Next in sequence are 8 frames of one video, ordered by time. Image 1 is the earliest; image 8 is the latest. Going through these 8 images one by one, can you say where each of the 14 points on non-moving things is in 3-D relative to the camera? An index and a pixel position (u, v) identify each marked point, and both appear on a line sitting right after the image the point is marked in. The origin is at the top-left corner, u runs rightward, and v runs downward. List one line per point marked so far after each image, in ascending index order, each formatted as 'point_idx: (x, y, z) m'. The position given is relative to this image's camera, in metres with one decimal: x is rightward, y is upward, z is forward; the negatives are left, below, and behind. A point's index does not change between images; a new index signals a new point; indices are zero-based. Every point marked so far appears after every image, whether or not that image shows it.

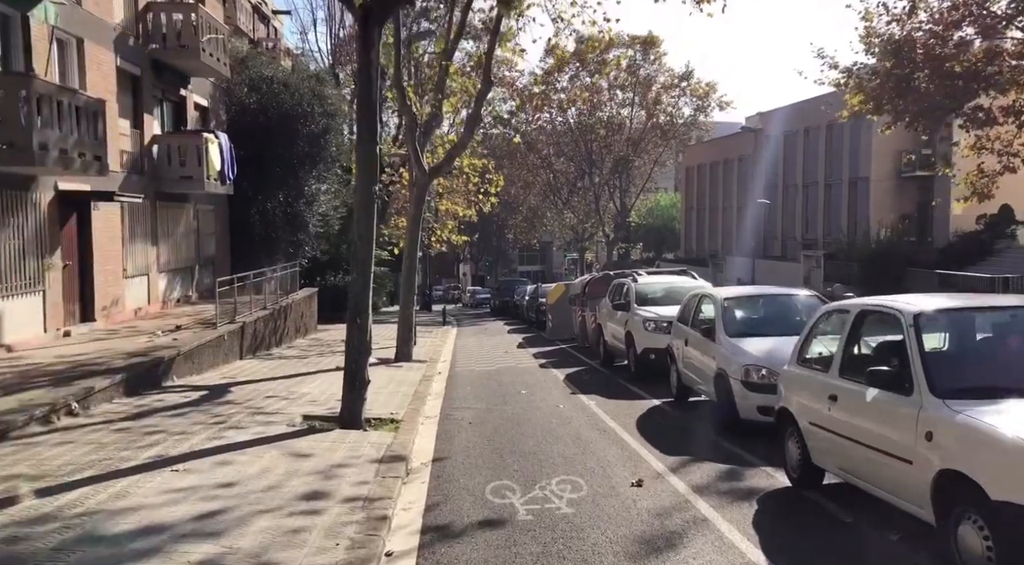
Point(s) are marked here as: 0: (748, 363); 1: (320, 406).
0: (+2.3, -0.8, +8.8) m
1: (-2.4, -1.6, +11.6) m
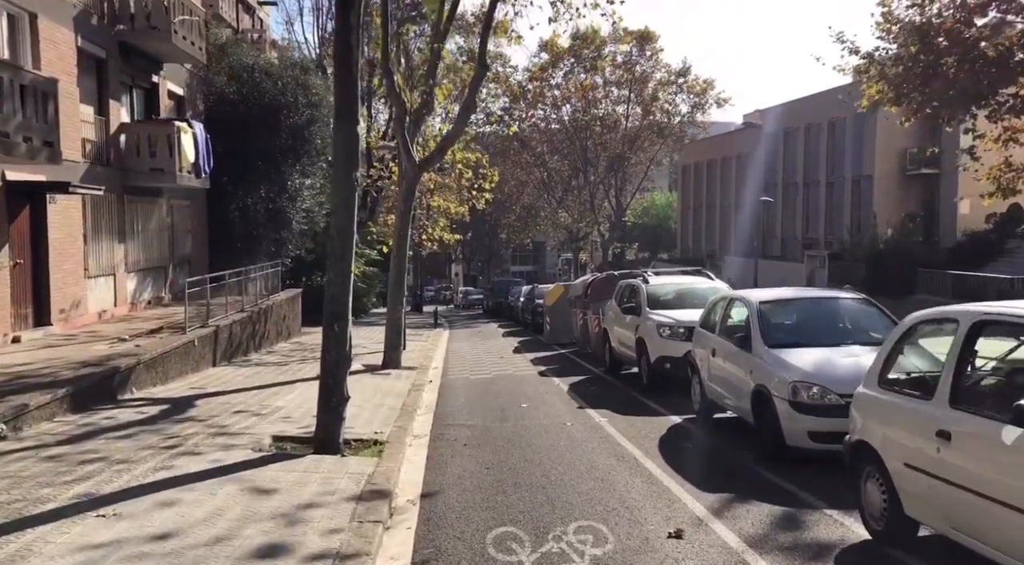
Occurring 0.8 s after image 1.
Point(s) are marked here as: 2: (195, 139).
0: (+2.3, -0.8, +7.5) m
1: (-2.4, -1.6, +10.2) m
2: (-6.8, +3.1, +19.7) m
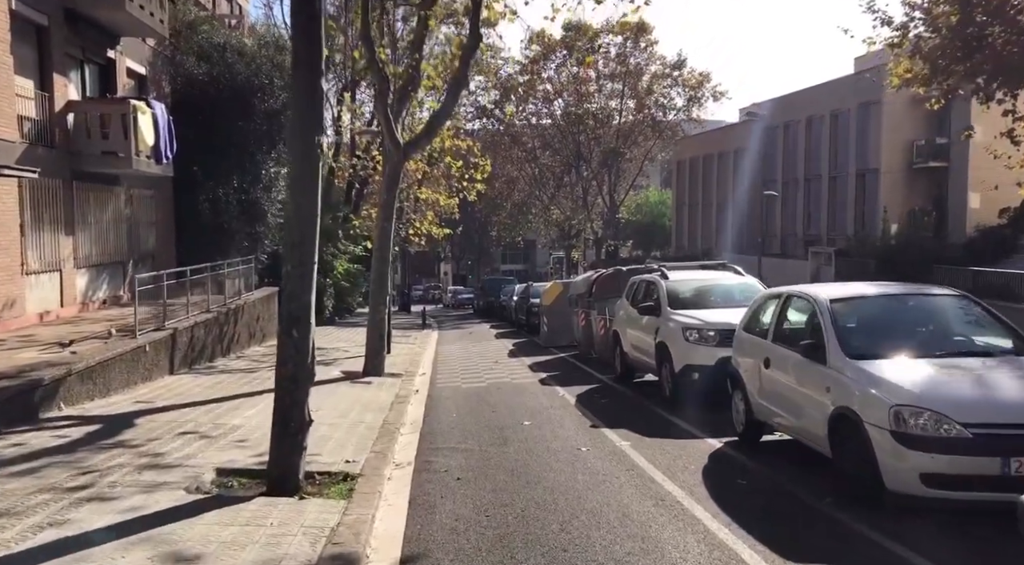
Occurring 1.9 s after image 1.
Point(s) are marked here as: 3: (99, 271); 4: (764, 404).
0: (+2.4, -0.7, +5.6) m
1: (-2.4, -1.5, +8.3) m
2: (-6.9, +3.1, +17.8) m
3: (-7.9, +0.2, +17.5) m
4: (+2.2, -1.0, +7.9) m
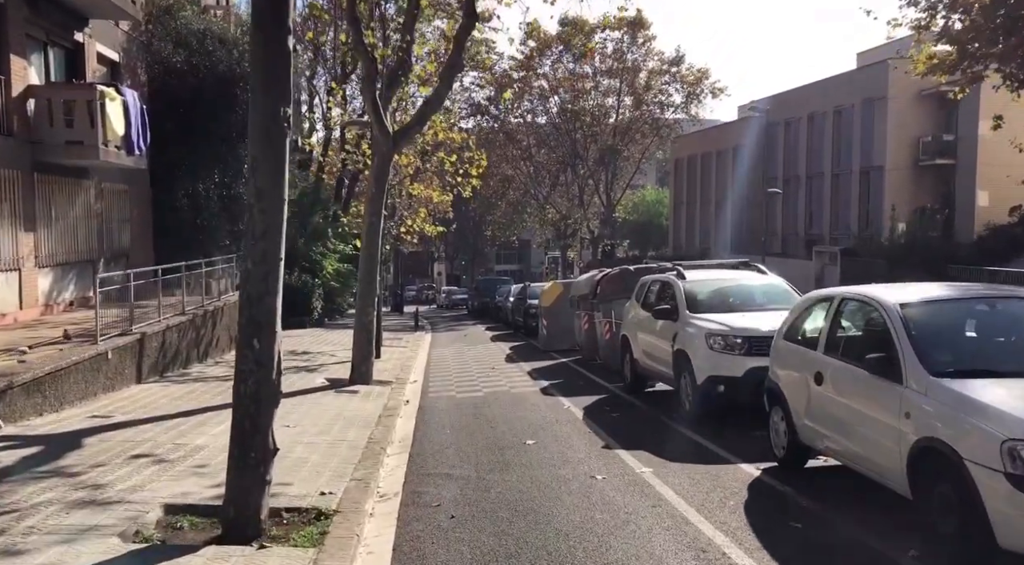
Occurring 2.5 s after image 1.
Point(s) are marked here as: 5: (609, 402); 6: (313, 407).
0: (+2.4, -0.7, +4.4) m
1: (-2.4, -1.5, +7.1) m
2: (-7.0, +3.1, +16.5) m
3: (-7.9, +0.2, +16.3) m
4: (+2.2, -1.0, +6.7) m
5: (+1.2, -1.5, +11.5) m
6: (-2.6, -1.6, +12.1) m
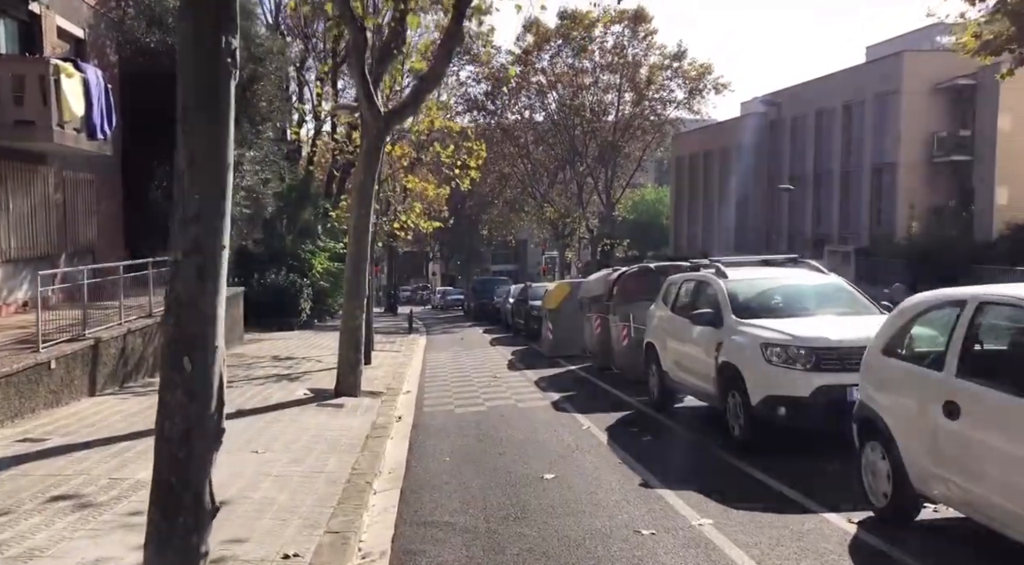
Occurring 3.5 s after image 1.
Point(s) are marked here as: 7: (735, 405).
0: (+2.5, -0.7, +2.8) m
1: (-2.3, -1.5, +5.4) m
2: (-6.9, +3.1, +14.8) m
3: (-7.8, +0.2, +14.6) m
4: (+2.3, -1.0, +5.0) m
5: (+1.3, -1.5, +9.9) m
6: (-2.5, -1.6, +10.4) m
7: (+2.0, -1.1, +8.0) m
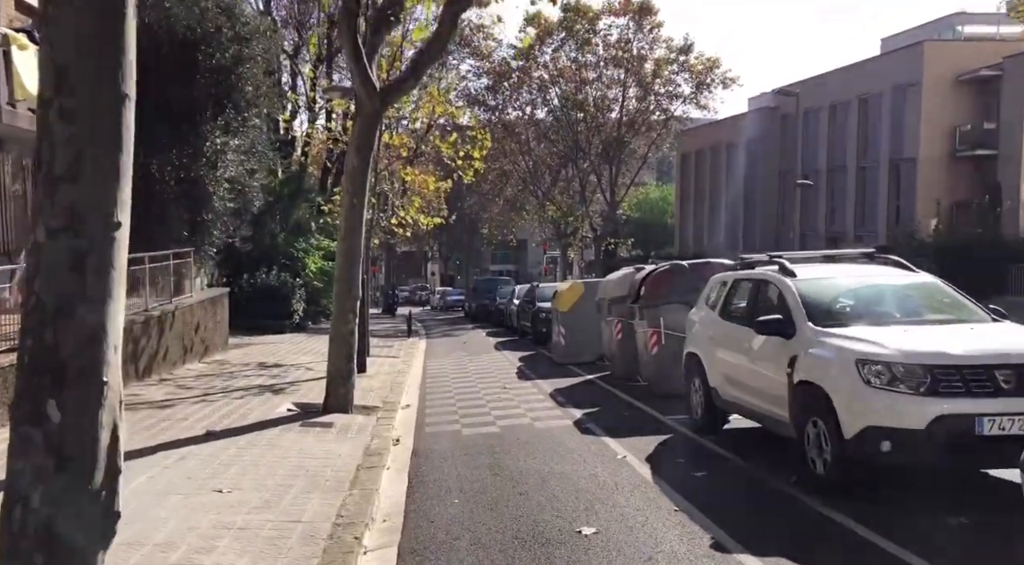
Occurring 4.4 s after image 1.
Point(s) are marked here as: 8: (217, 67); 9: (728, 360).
0: (+2.7, -0.7, +1.1) m
1: (-2.1, -1.5, +3.8) m
2: (-6.7, +3.1, +13.2) m
3: (-7.7, +0.2, +12.9) m
4: (+2.5, -1.0, +3.4) m
5: (+1.5, -1.5, +8.2) m
6: (-2.3, -1.6, +8.7) m
7: (+2.1, -1.1, +6.4) m
8: (-6.0, +4.4, +18.7) m
9: (+2.0, -0.7, +8.2) m
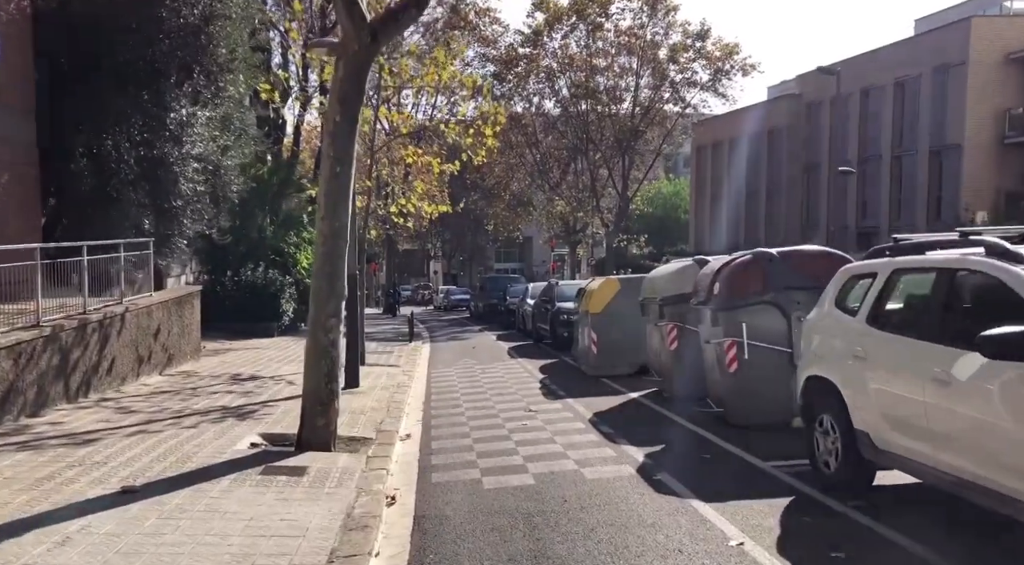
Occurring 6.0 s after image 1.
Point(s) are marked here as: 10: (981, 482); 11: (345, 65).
0: (+3.0, -0.7, -1.7) m
1: (-1.8, -1.5, +0.9) m
2: (-6.4, +3.2, +10.3) m
3: (-7.3, +0.3, +10.1) m
4: (+2.8, -1.0, +0.5) m
5: (+1.8, -1.4, +5.3) m
6: (-2.0, -1.6, +5.9) m
7: (+2.4, -1.0, +3.5) m
8: (-5.7, +4.4, +15.8) m
9: (+2.3, -0.6, +5.4) m
10: (+2.4, -1.0, +4.7) m
11: (-1.6, +2.1, +9.1) m
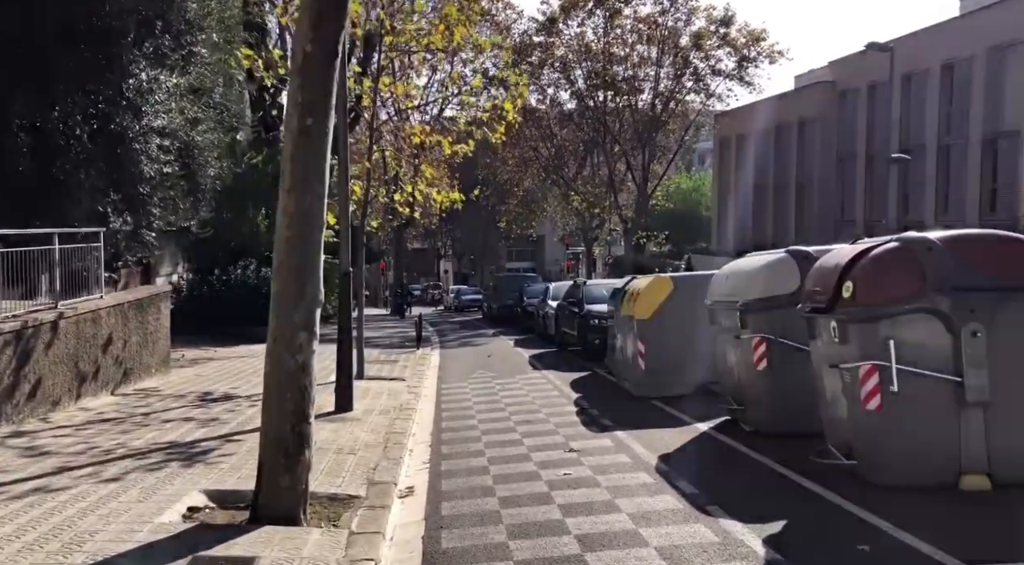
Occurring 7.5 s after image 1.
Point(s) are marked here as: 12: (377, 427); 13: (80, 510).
0: (+3.2, -0.7, -4.5) m
1: (-1.5, -1.5, -1.8) m
2: (-6.0, +3.2, +7.7) m
3: (-7.0, +0.3, +7.4) m
4: (+3.0, -1.0, -2.2) m
5: (+2.1, -1.4, +2.6) m
6: (-1.7, -1.6, +3.2) m
7: (+2.7, -1.0, +0.8) m
8: (-5.3, +4.4, +13.2) m
9: (+2.5, -0.6, +2.7) m
10: (+2.7, -1.0, +2.0) m
11: (-1.3, +2.1, +6.4) m
12: (-1.5, -1.6, +10.5) m
13: (-3.0, -1.6, +6.4) m
